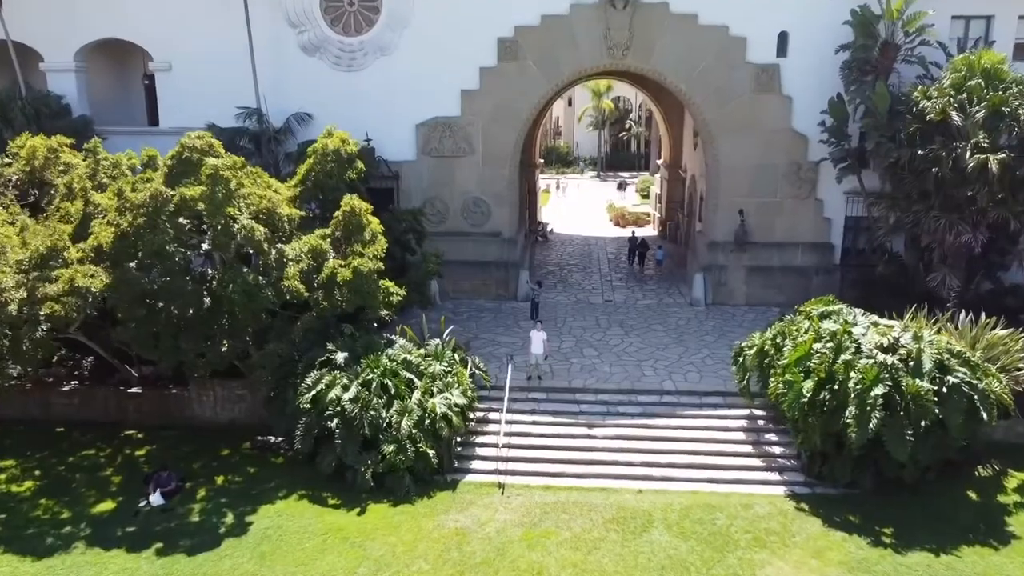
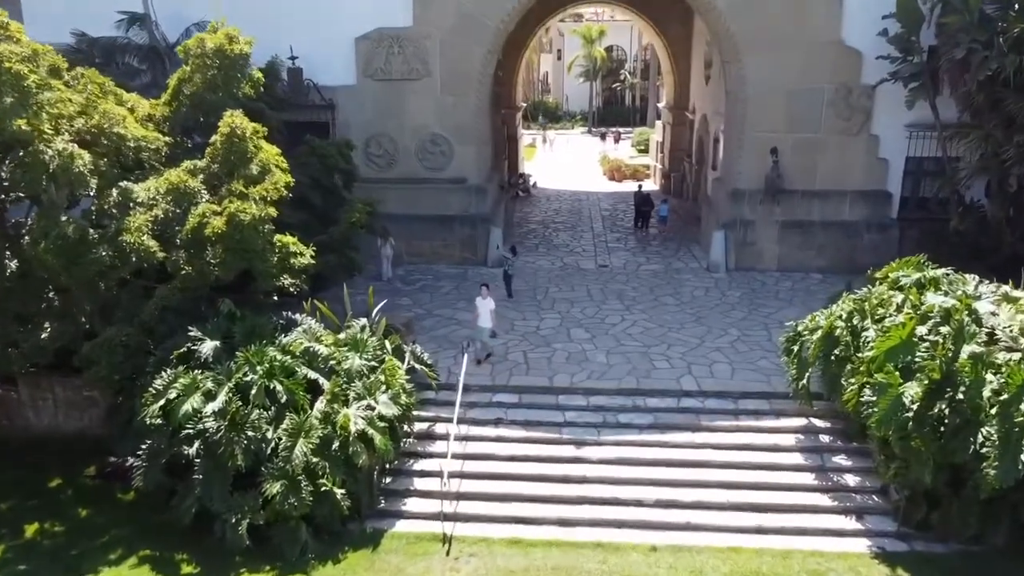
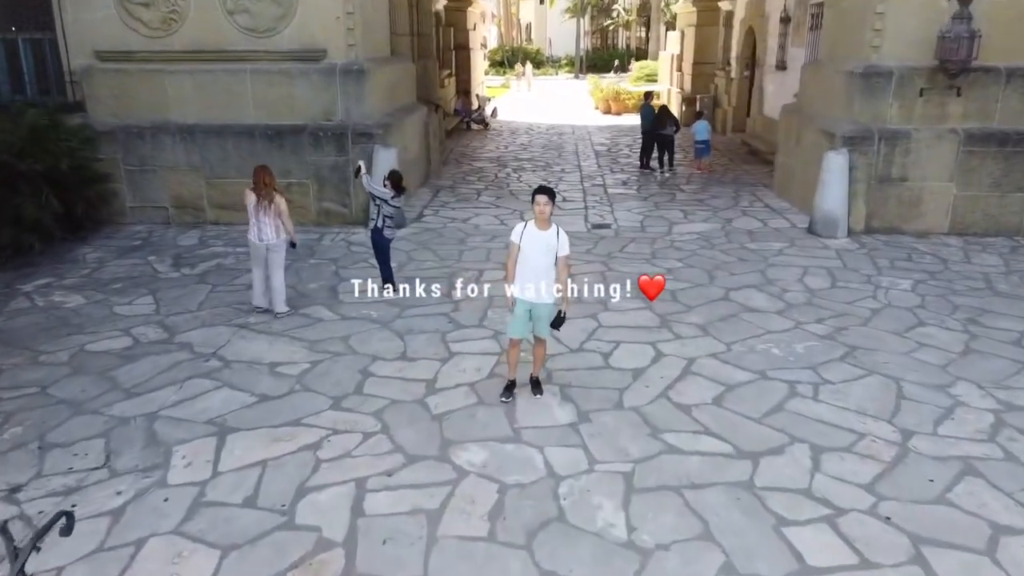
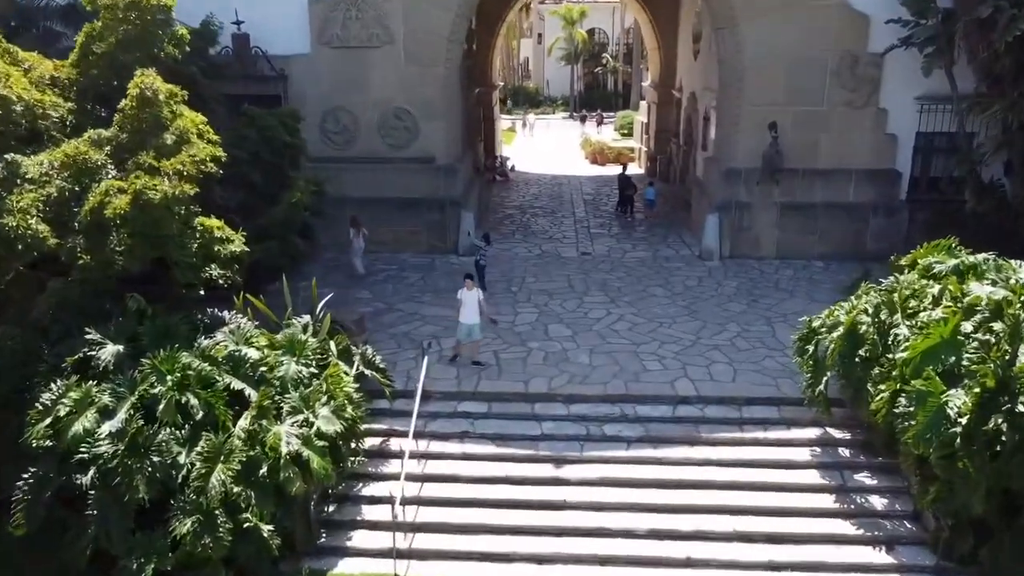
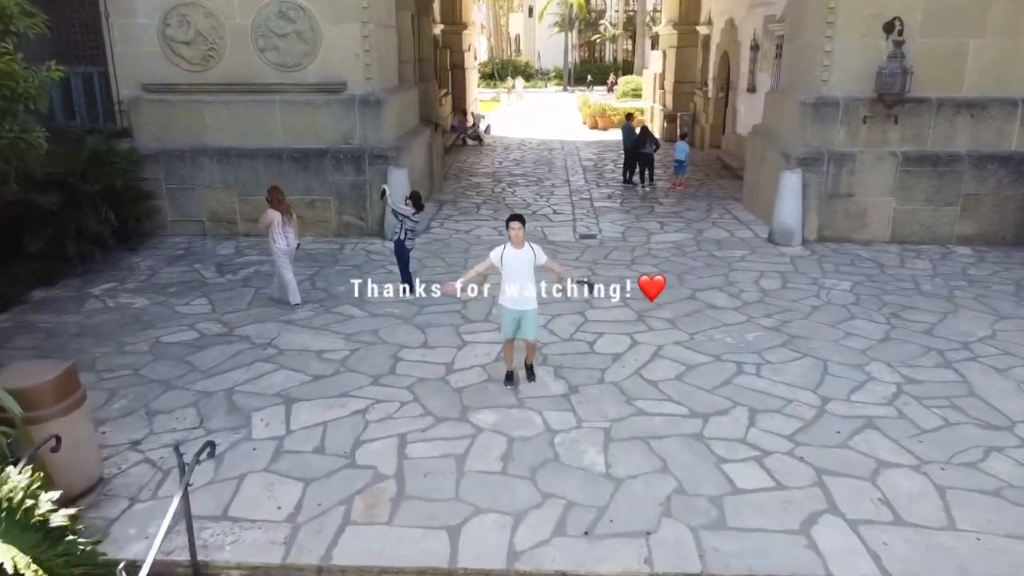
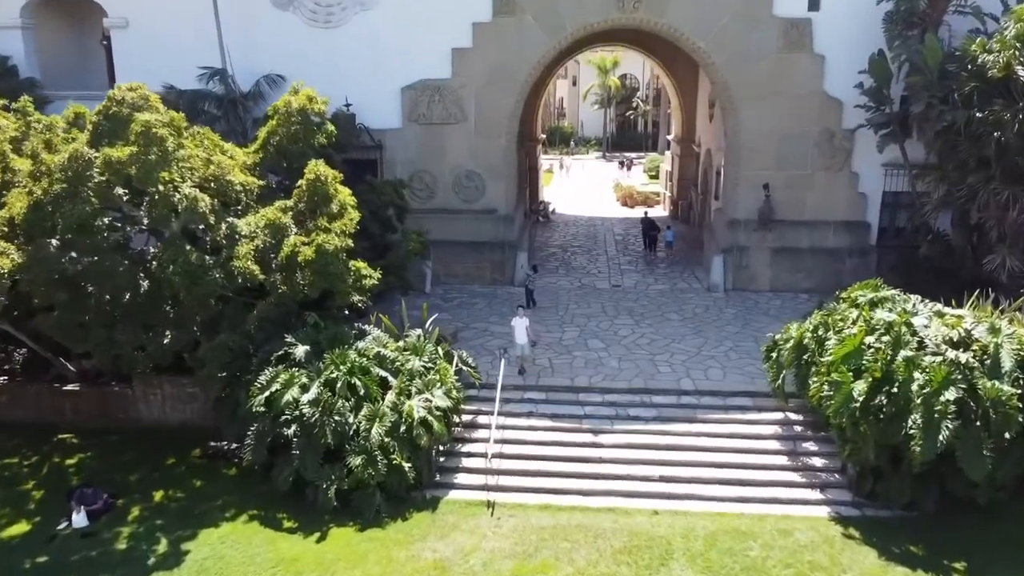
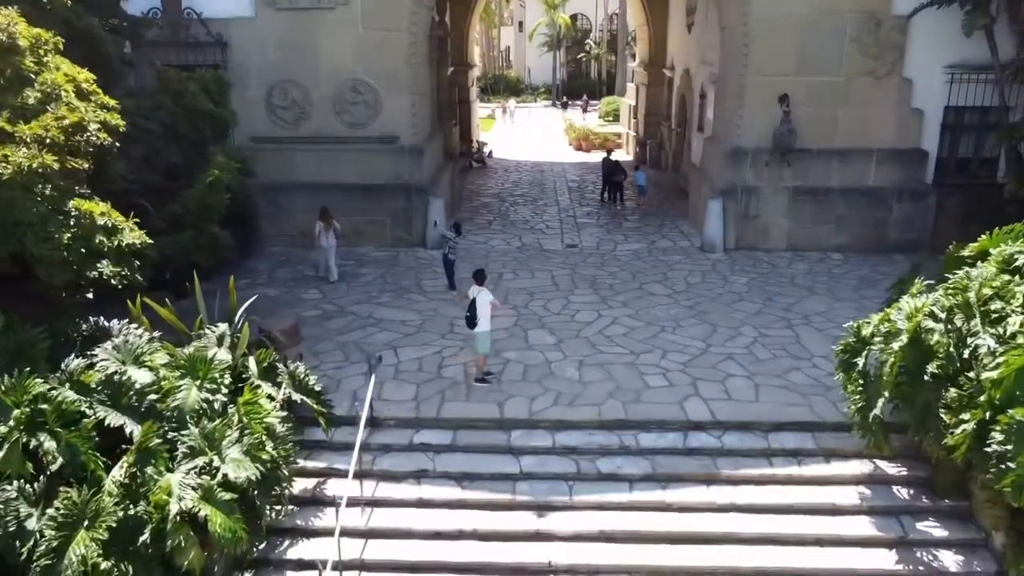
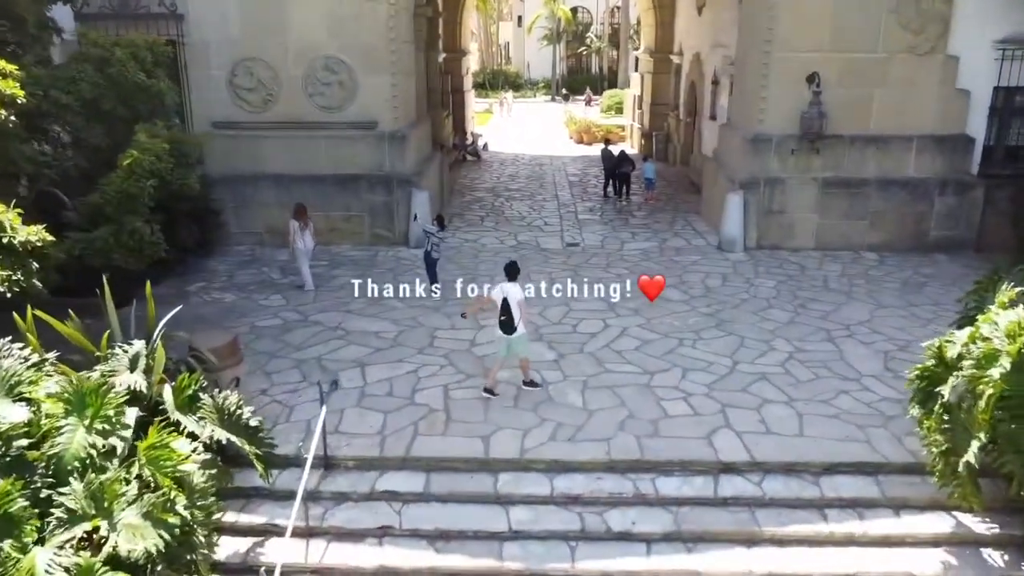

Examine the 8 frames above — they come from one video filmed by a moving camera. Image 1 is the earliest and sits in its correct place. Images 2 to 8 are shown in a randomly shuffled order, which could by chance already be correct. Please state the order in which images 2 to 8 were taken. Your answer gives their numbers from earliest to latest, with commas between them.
6, 2, 4, 7, 8, 5, 3
